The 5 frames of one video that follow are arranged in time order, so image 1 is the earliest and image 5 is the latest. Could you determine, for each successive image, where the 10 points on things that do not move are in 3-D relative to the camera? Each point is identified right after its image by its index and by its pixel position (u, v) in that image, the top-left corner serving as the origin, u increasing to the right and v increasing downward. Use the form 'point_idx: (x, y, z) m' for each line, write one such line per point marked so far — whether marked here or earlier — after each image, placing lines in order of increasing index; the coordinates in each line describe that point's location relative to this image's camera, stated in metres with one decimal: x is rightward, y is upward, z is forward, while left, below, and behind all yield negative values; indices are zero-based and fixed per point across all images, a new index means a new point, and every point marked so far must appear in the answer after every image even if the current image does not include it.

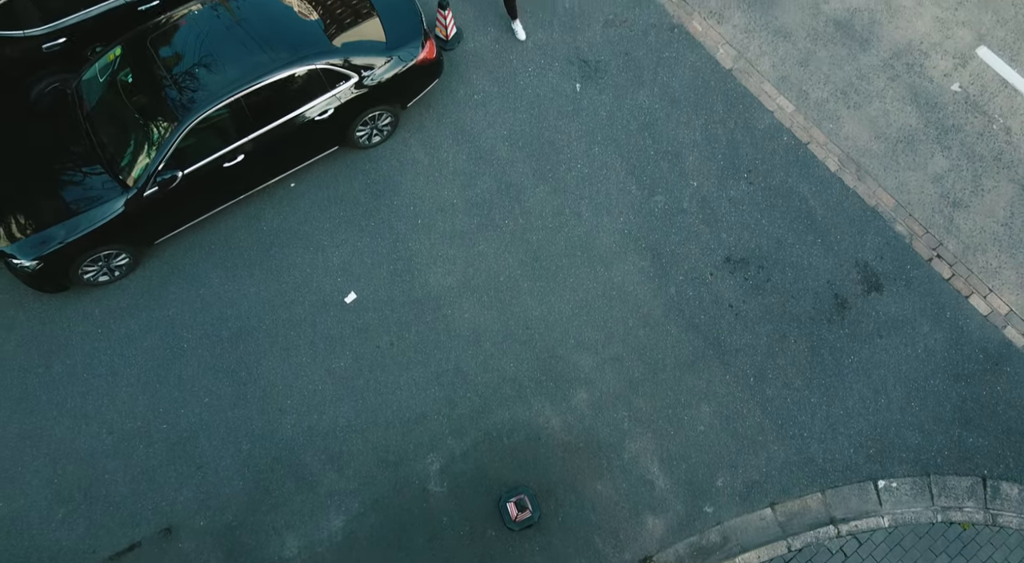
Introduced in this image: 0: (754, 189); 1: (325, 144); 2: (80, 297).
0: (+2.3, +0.9, +7.5) m
1: (-1.7, +1.3, +7.2) m
2: (-3.8, -0.1, +6.9) m
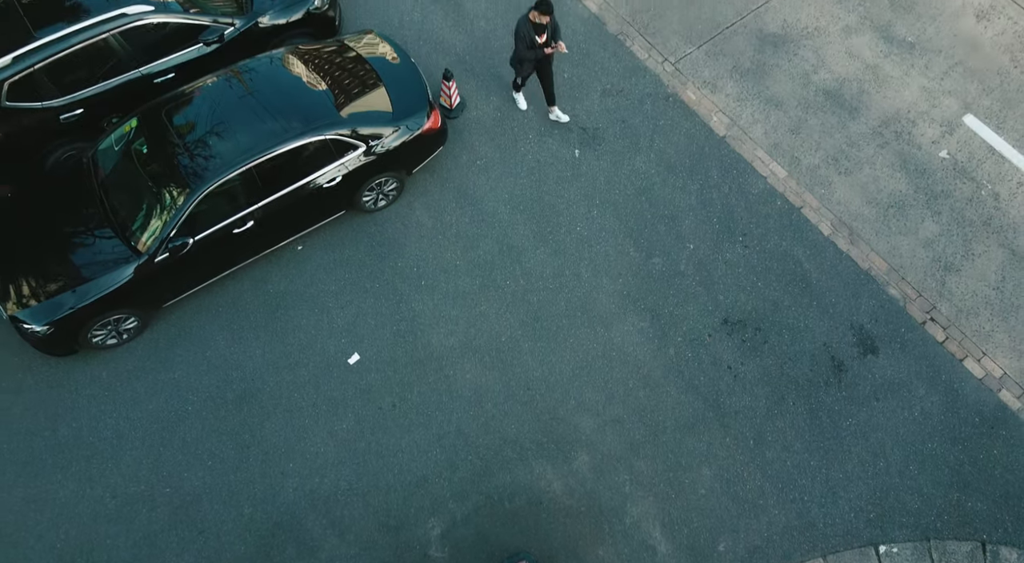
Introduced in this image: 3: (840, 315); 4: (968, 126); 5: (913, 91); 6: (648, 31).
0: (+2.3, +0.3, +7.7) m
1: (-1.7, +0.7, +7.4) m
2: (-3.8, -0.7, +7.0) m
3: (+3.1, -0.3, +7.4) m
4: (+4.8, +1.6, +8.2) m
5: (+4.3, +2.0, +8.5) m
6: (+1.5, +2.9, +9.0) m
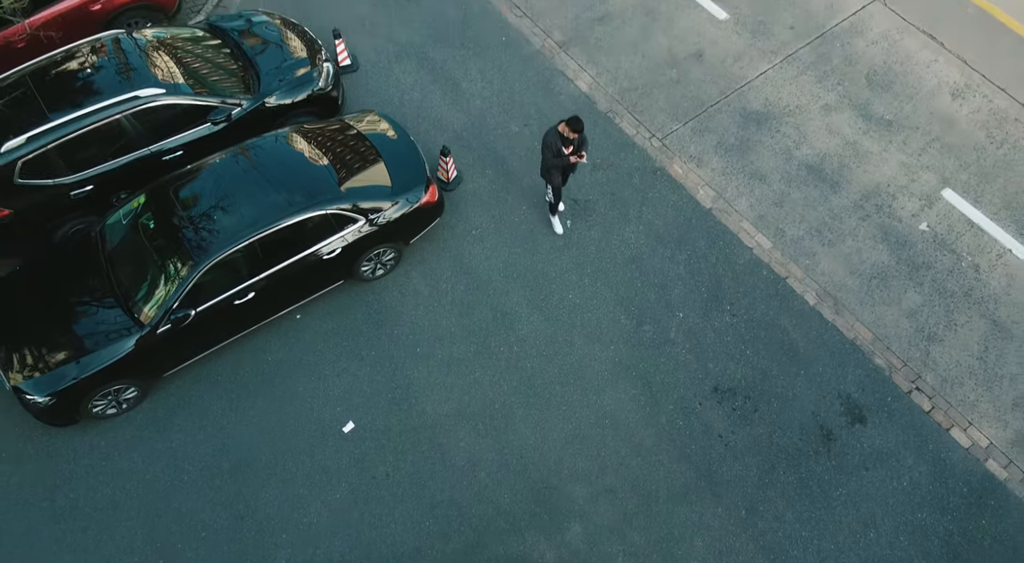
0: (+2.2, -0.4, +7.9) m
1: (-1.7, 0.0, +7.6) m
2: (-3.8, -1.3, +7.1) m
3: (+3.0, -1.0, +7.5) m
4: (+4.7, +0.9, +8.5) m
5: (+4.2, +1.3, +8.8) m
6: (+1.5, +2.1, +9.4) m
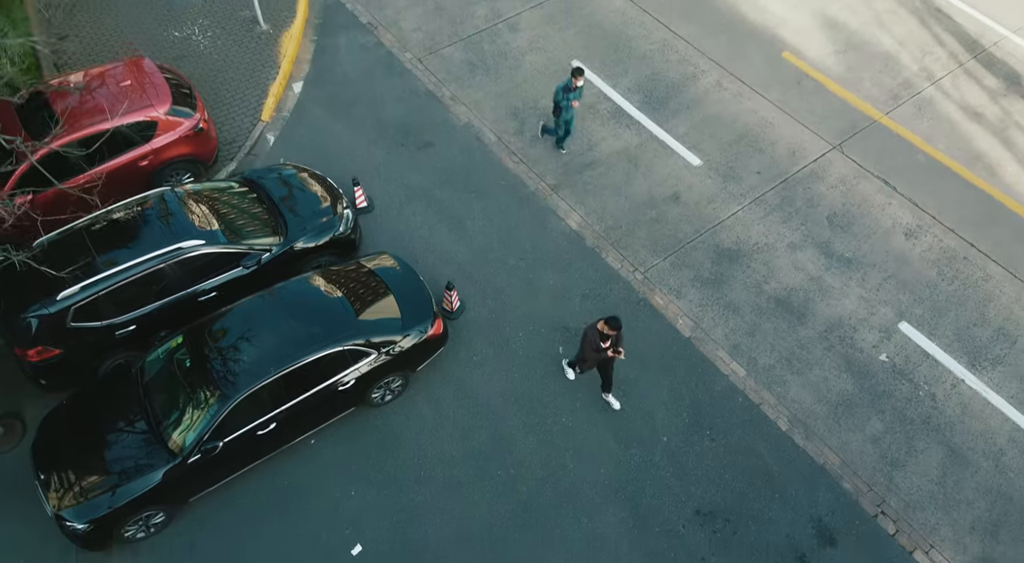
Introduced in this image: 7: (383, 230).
0: (+2.2, -1.8, +8.5) m
1: (-1.8, -1.3, +8.3) m
2: (-3.8, -2.6, +7.6) m
3: (+3.0, -2.3, +8.1) m
4: (+4.7, -0.6, +9.4) m
5: (+4.2, -0.2, +9.7) m
6: (+1.4, +0.5, +10.4) m
7: (-1.7, +0.7, +10.2) m
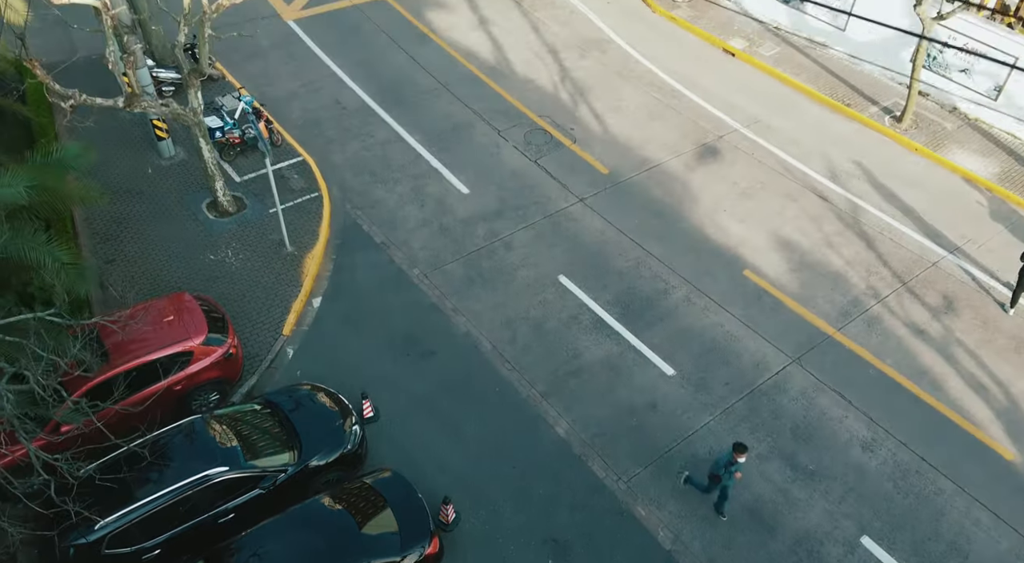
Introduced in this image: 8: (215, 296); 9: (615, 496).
0: (+2.1, -4.4, +9.1) m
1: (-1.9, -3.8, +8.8) m
2: (-3.9, -4.9, +7.9) m
3: (+2.9, -4.8, +8.6) m
4: (+4.6, -3.4, +10.2) m
5: (+4.1, -3.1, +10.5) m
6: (+1.3, -2.5, +11.2) m
7: (-1.8, -2.2, +11.1) m
8: (-5.2, -0.3, +13.9) m
9: (+1.4, -2.9, +10.7) m
